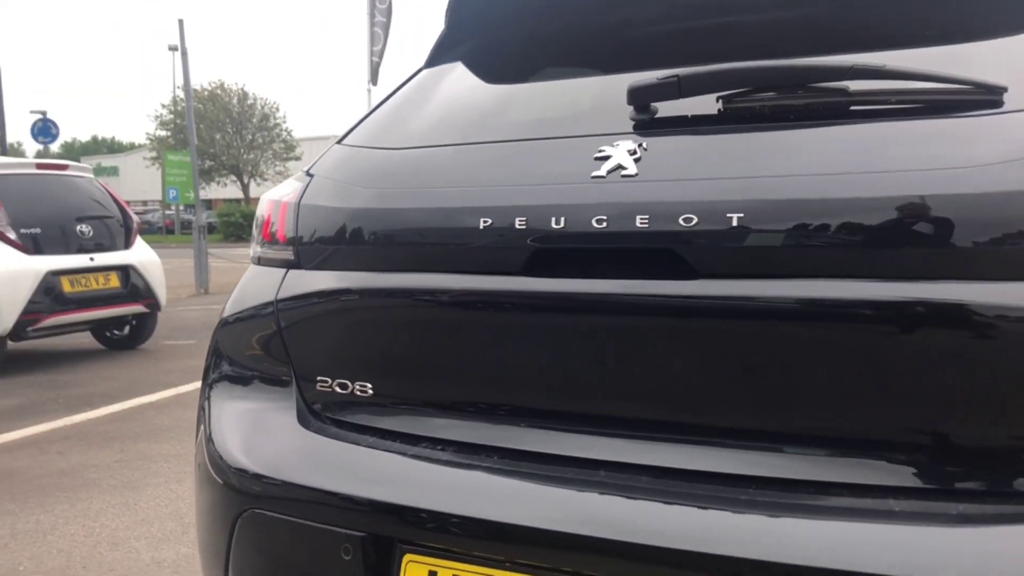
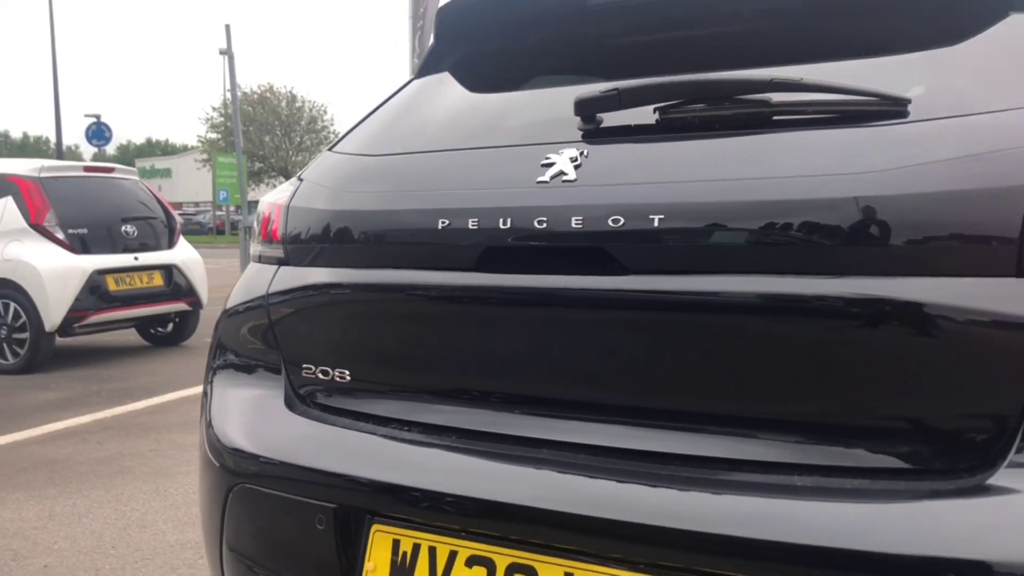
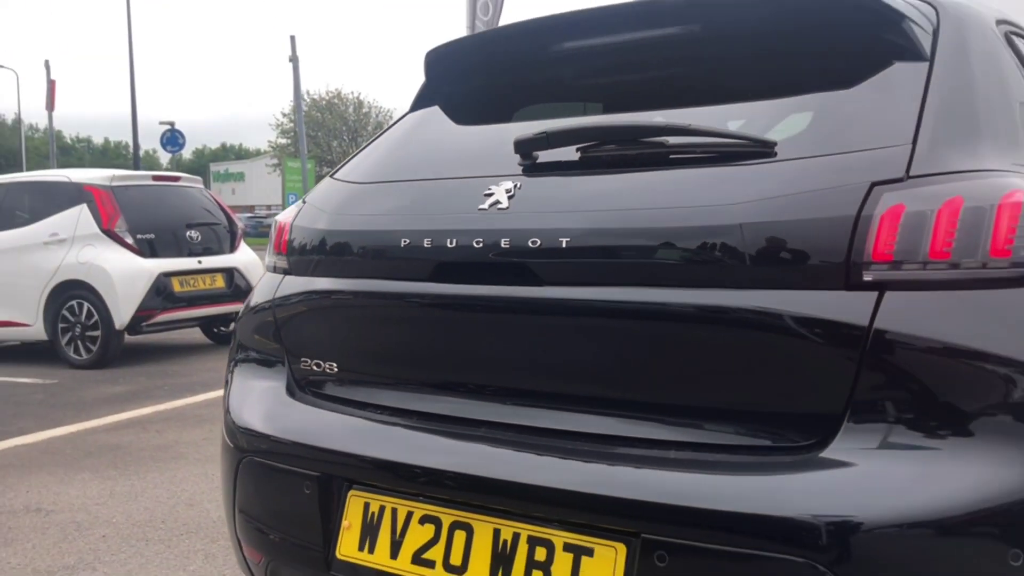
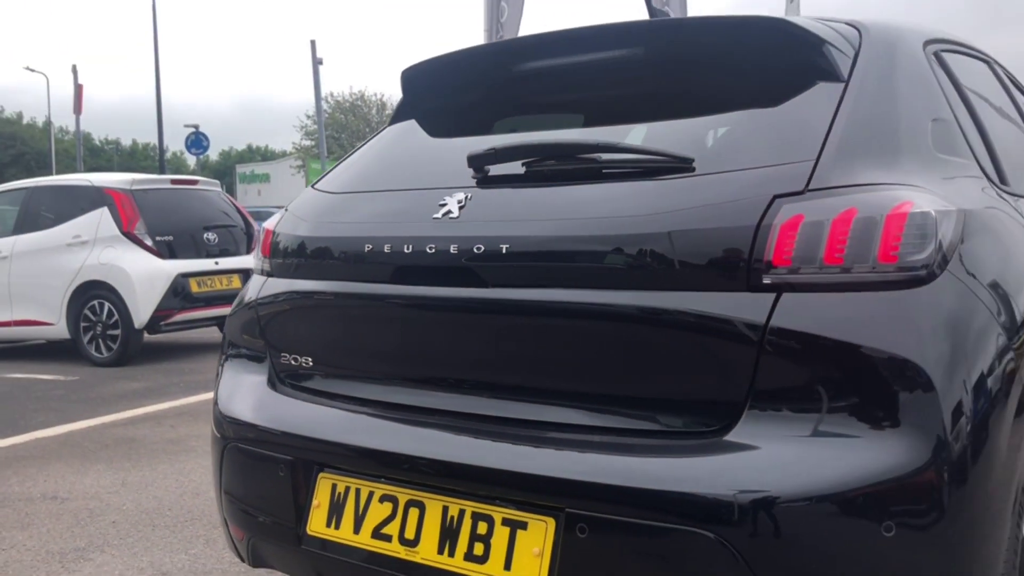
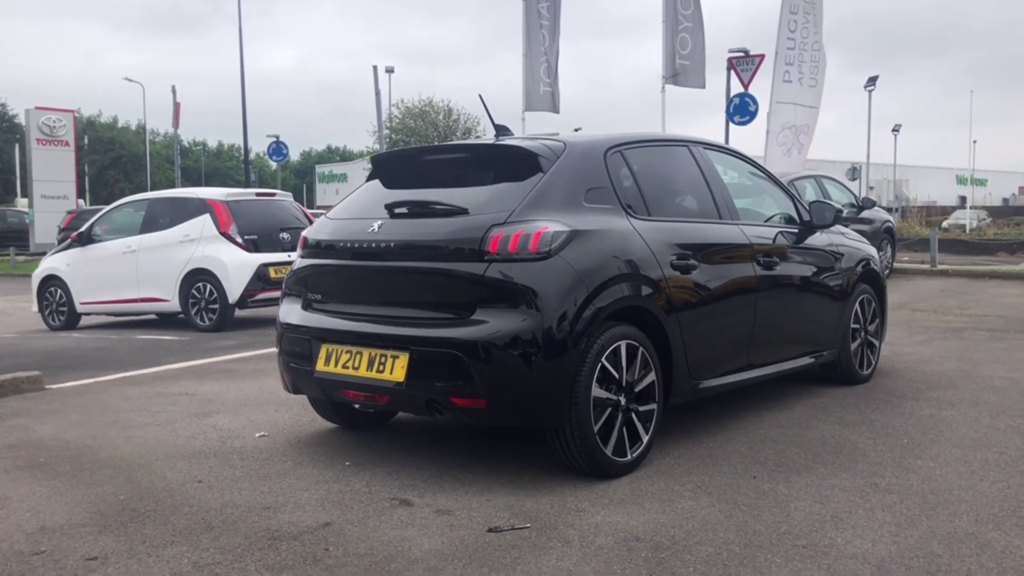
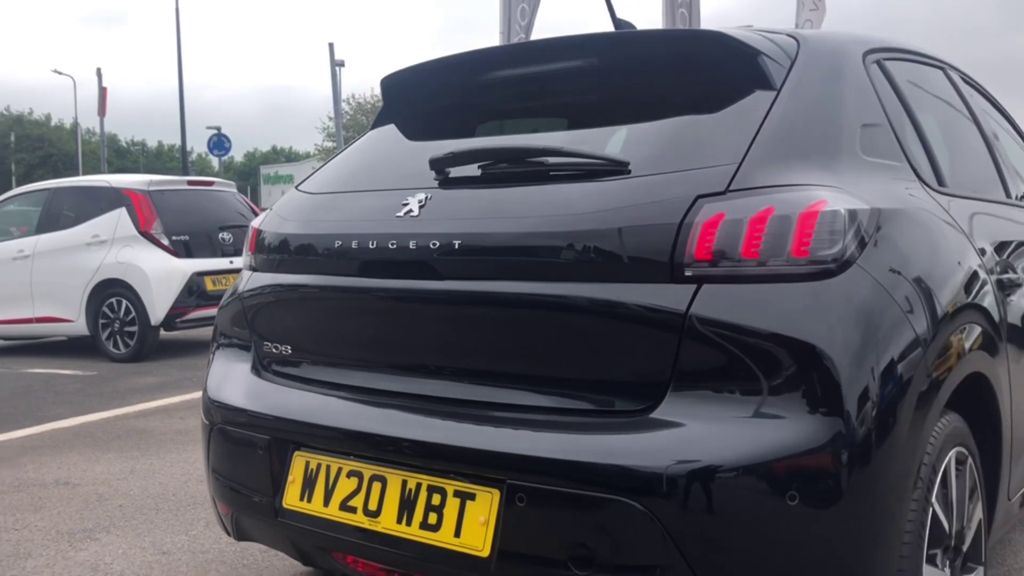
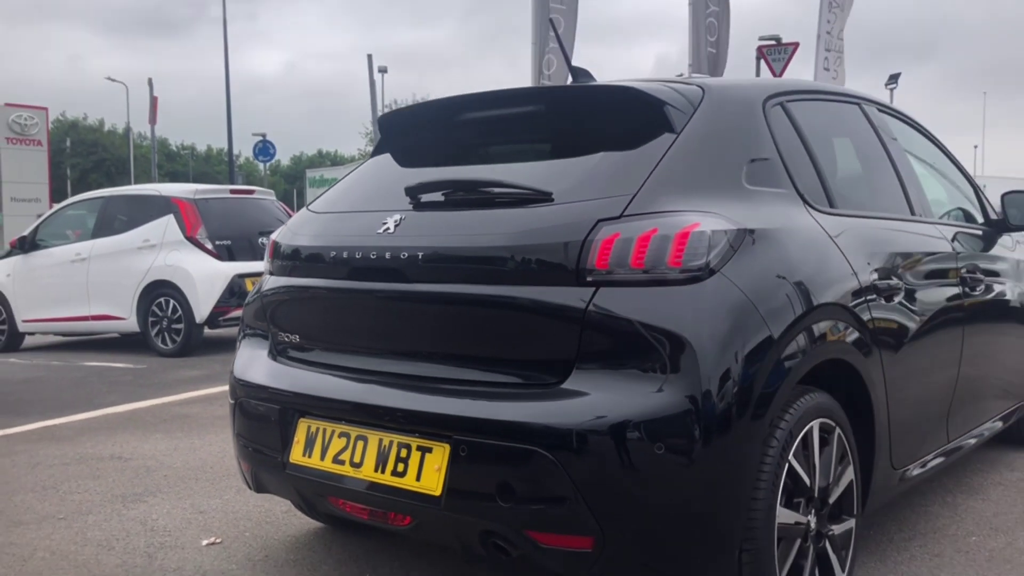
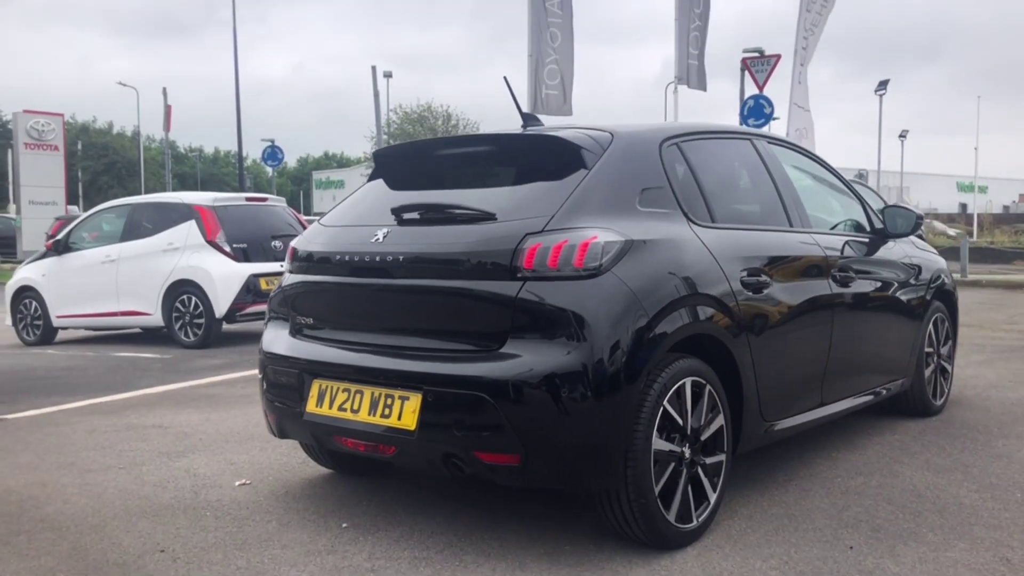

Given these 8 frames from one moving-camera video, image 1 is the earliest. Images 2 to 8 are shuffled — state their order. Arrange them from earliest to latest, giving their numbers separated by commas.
2, 3, 4, 6, 7, 8, 5
